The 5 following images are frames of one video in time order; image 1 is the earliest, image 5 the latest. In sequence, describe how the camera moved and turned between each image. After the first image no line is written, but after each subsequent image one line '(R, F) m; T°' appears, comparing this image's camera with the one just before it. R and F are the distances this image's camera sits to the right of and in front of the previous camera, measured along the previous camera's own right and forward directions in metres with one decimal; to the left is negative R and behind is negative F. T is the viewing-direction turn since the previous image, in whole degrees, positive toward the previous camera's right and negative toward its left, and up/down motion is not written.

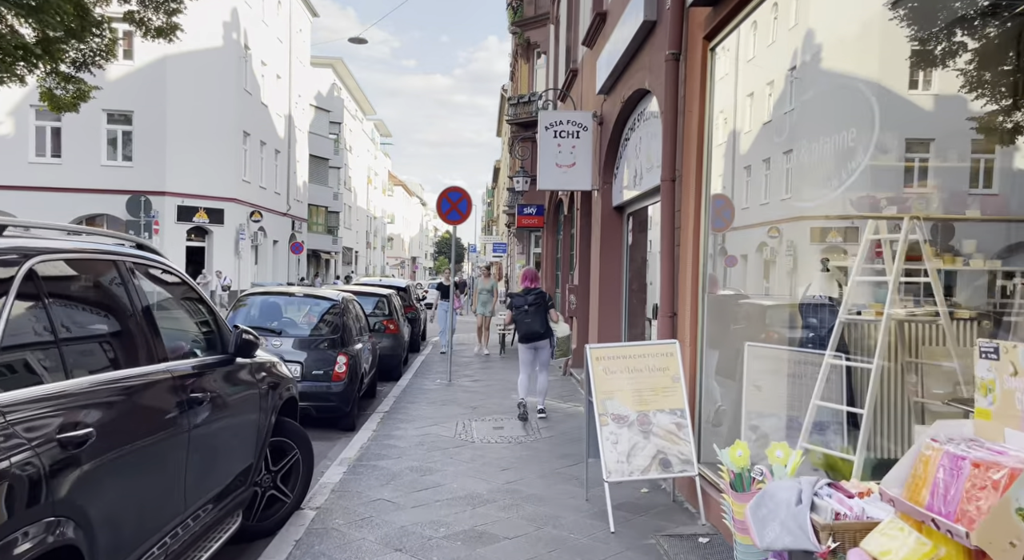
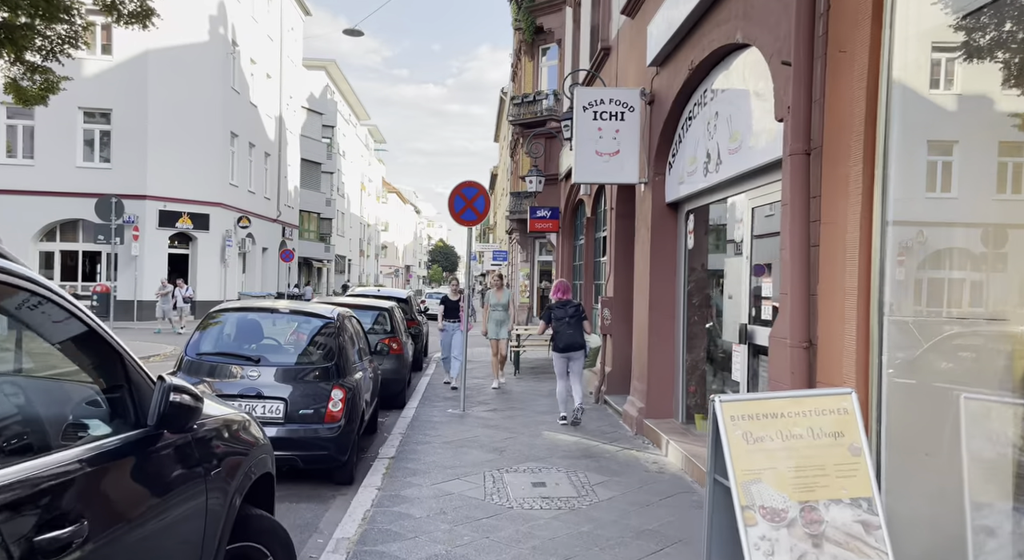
(-0.4, +1.9) m; 0°
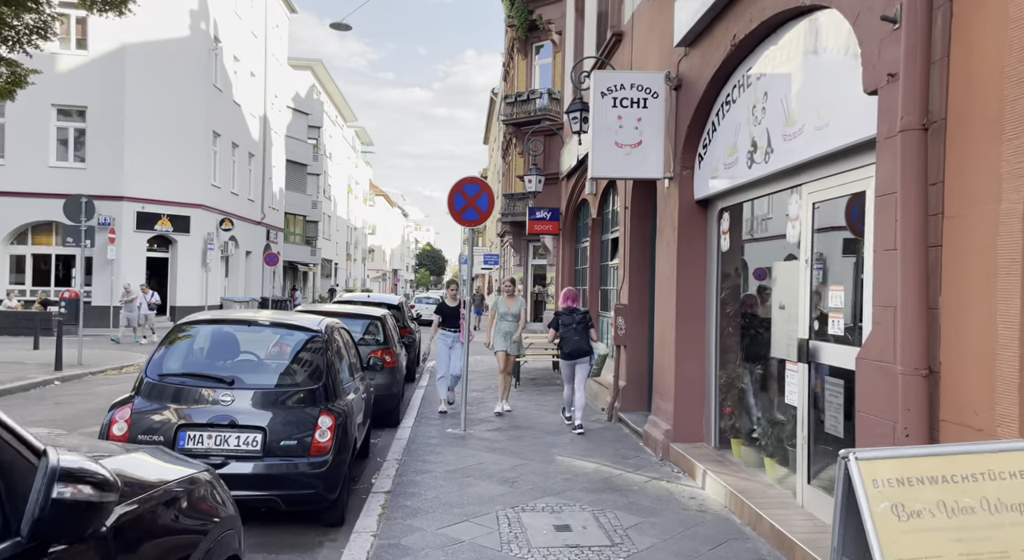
(-0.2, +1.0) m; +1°
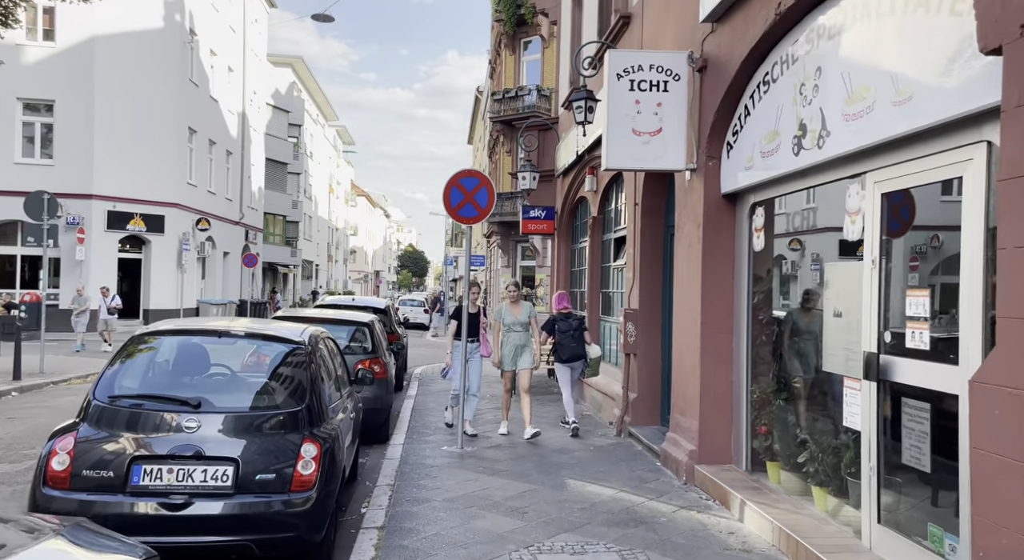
(-0.2, +0.8) m; +1°
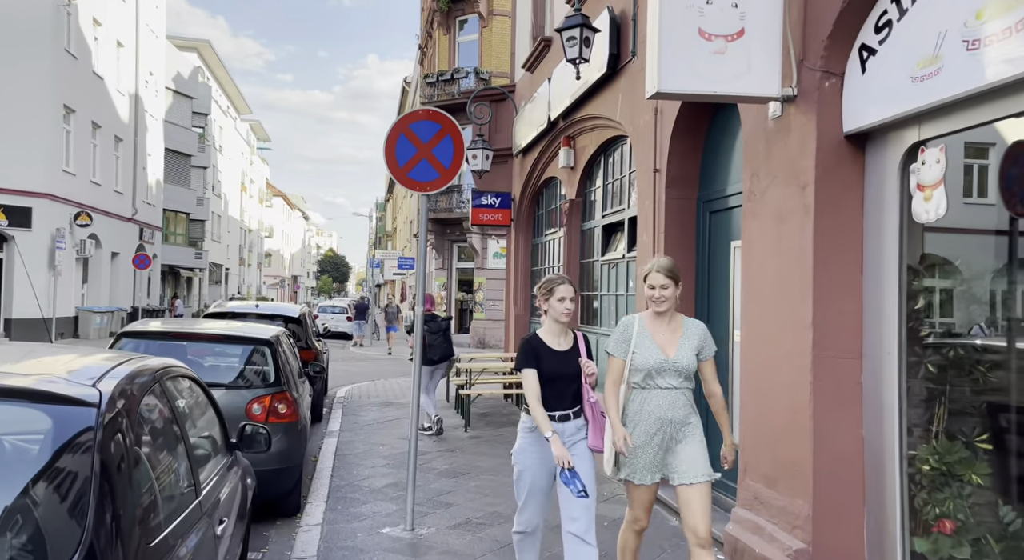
(-0.4, +2.9) m; +5°
